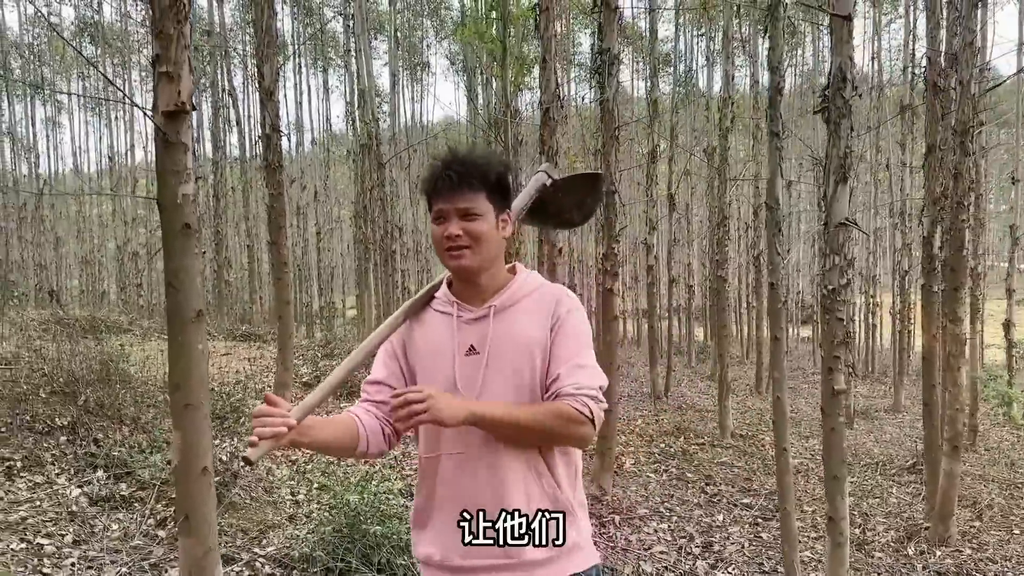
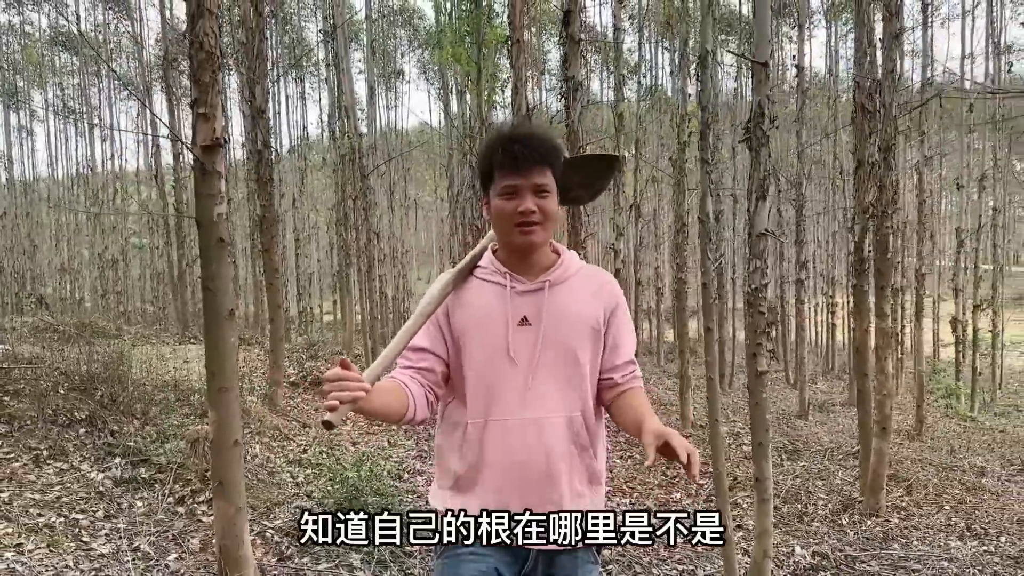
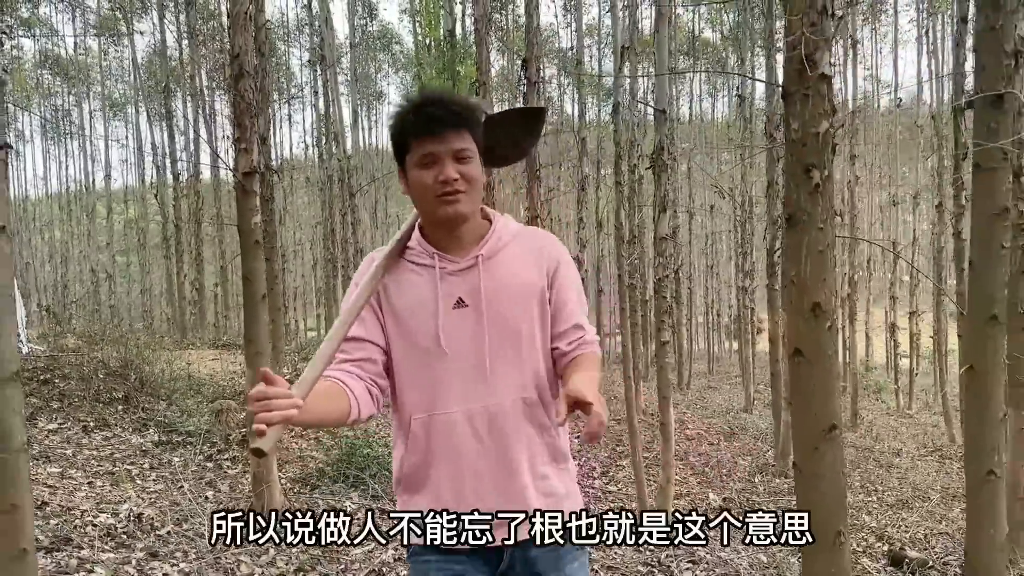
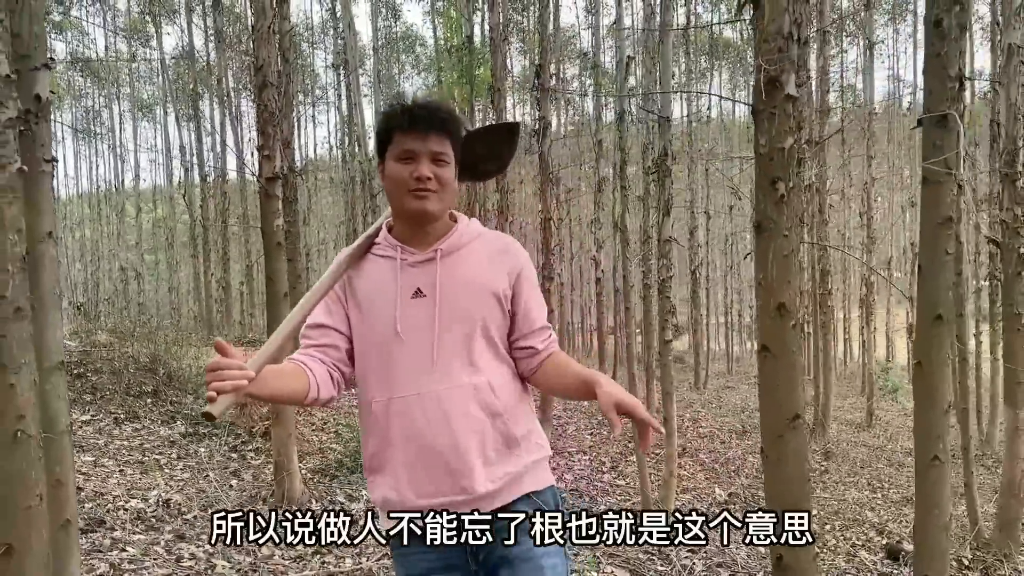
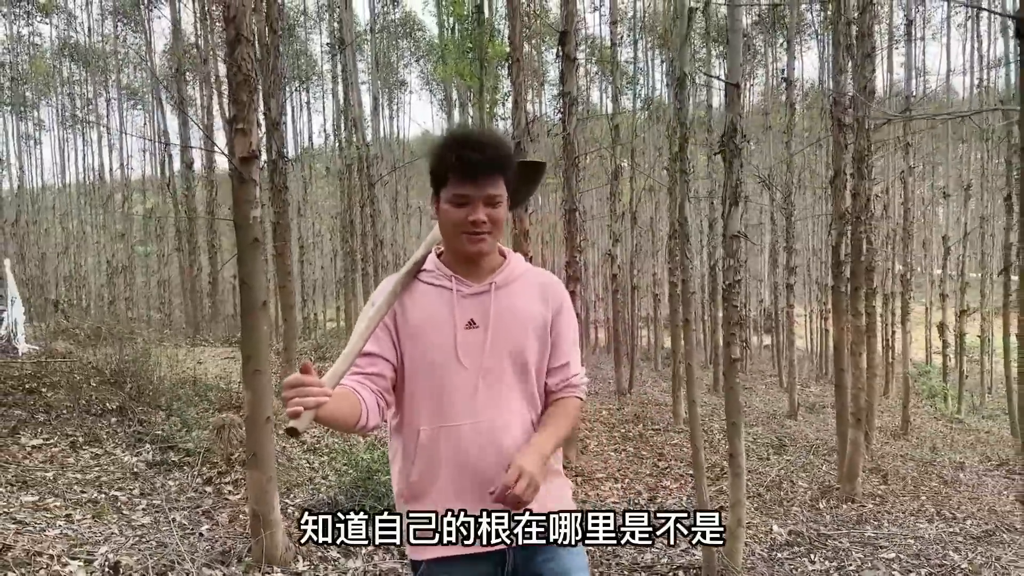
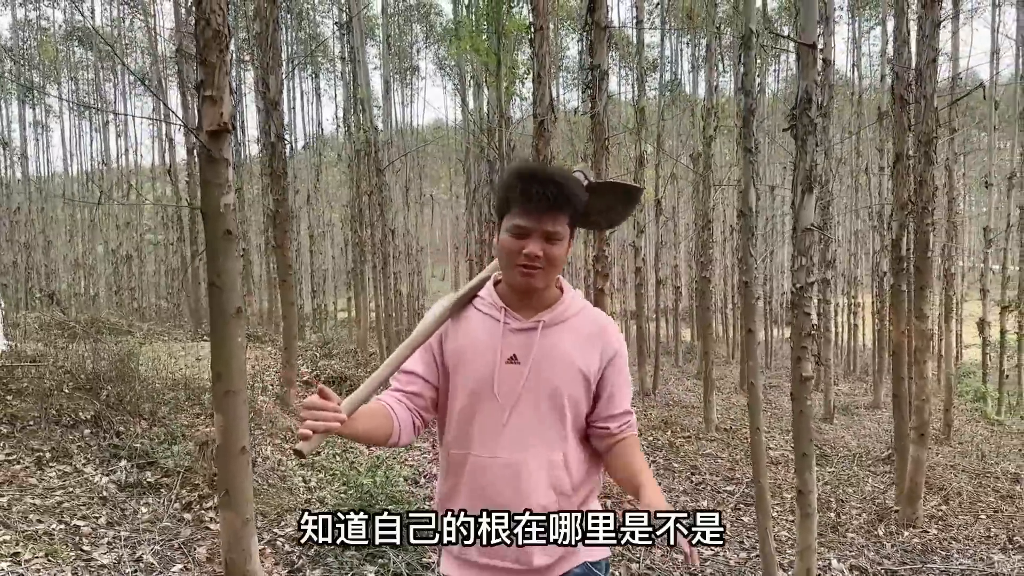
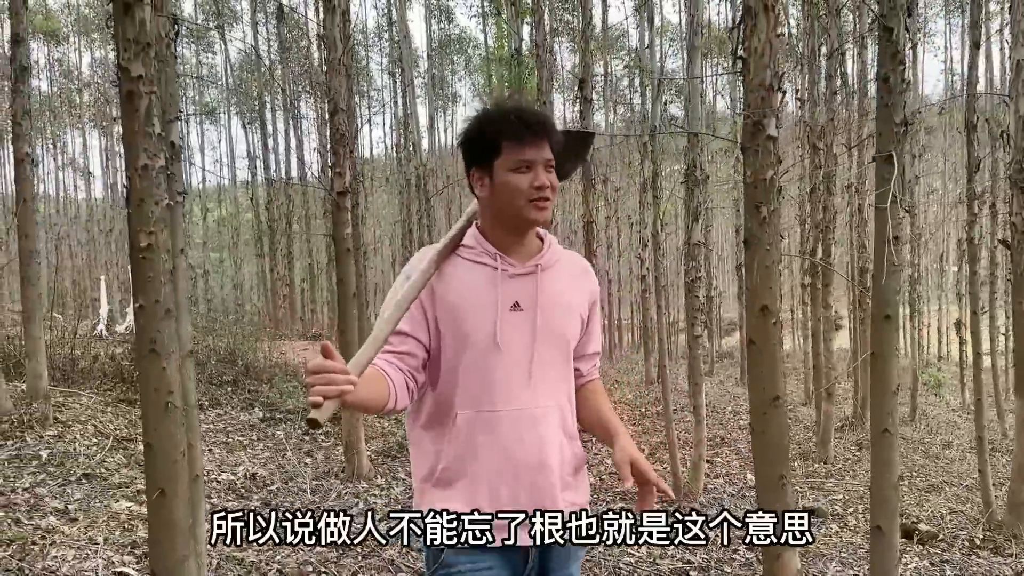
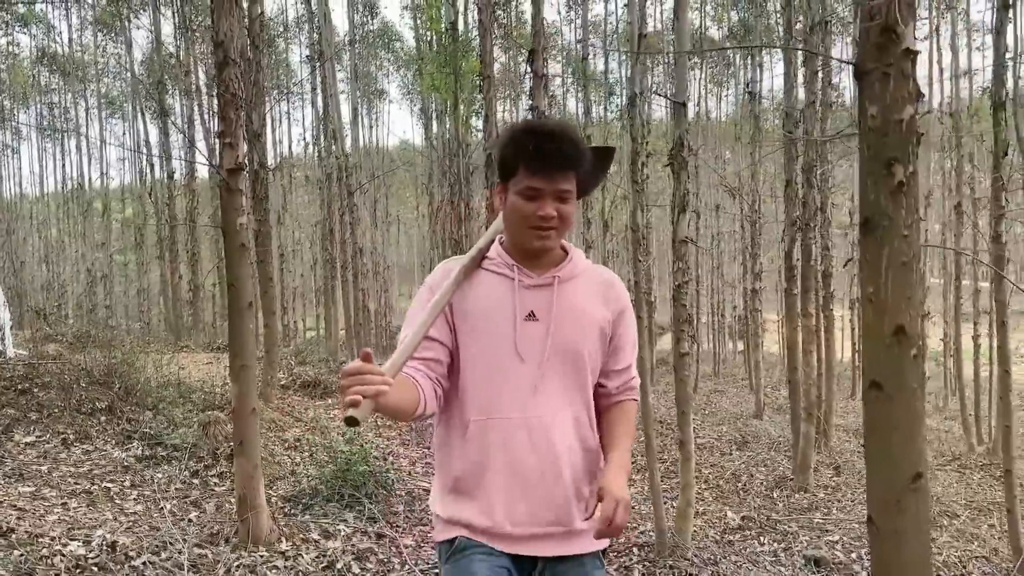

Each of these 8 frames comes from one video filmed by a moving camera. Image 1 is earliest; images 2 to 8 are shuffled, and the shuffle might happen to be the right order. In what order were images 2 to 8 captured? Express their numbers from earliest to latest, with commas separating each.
6, 2, 5, 8, 3, 4, 7
